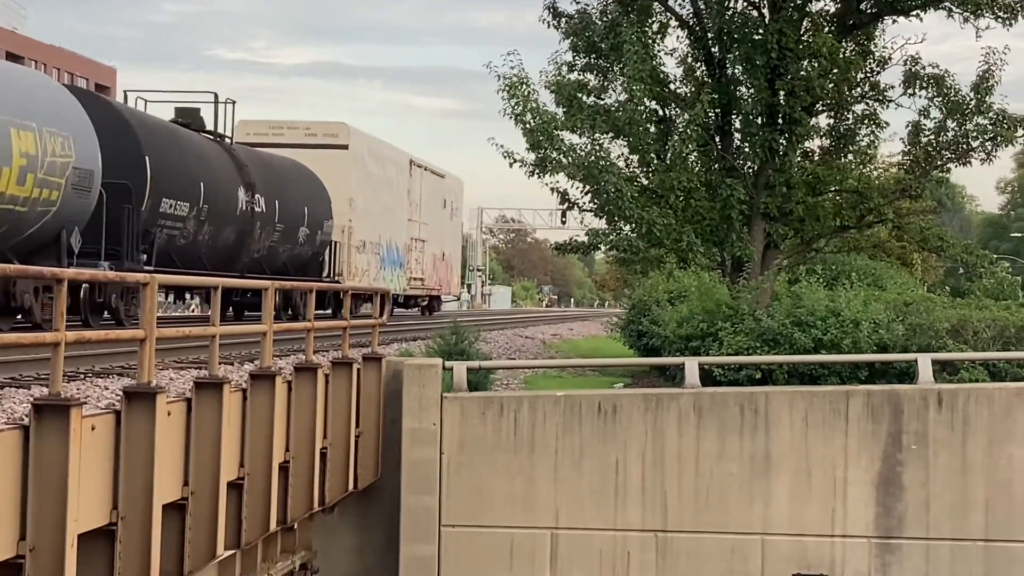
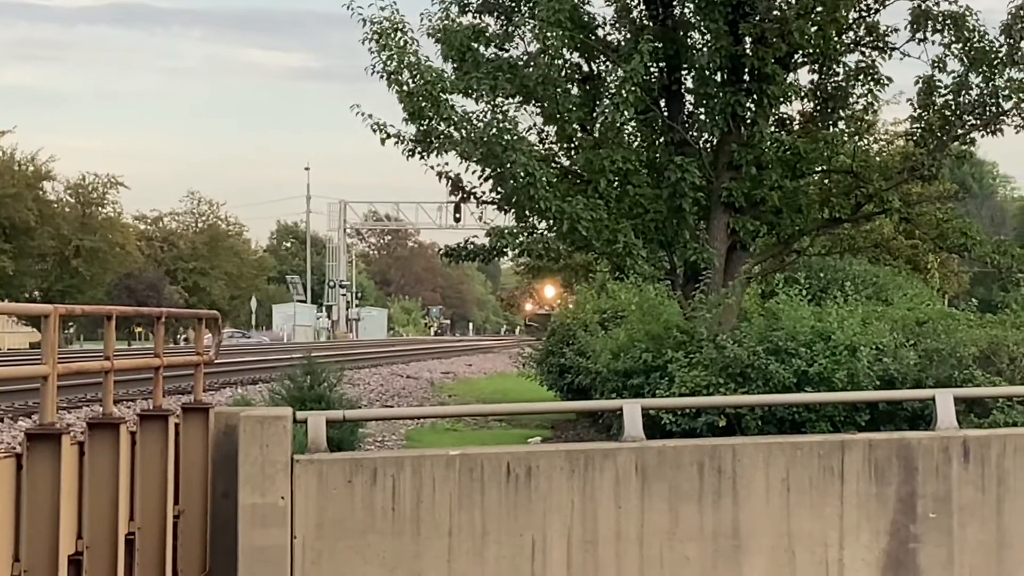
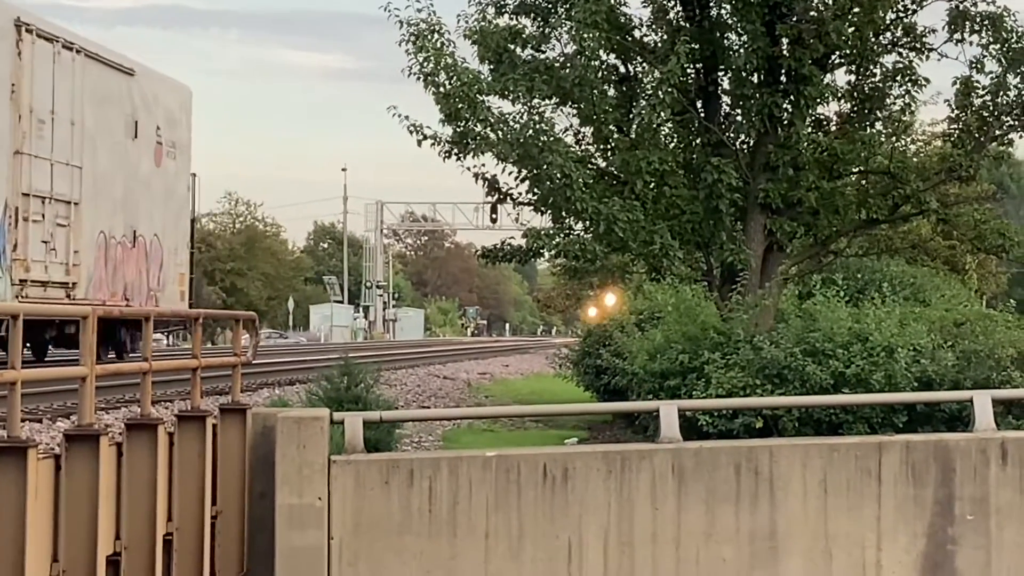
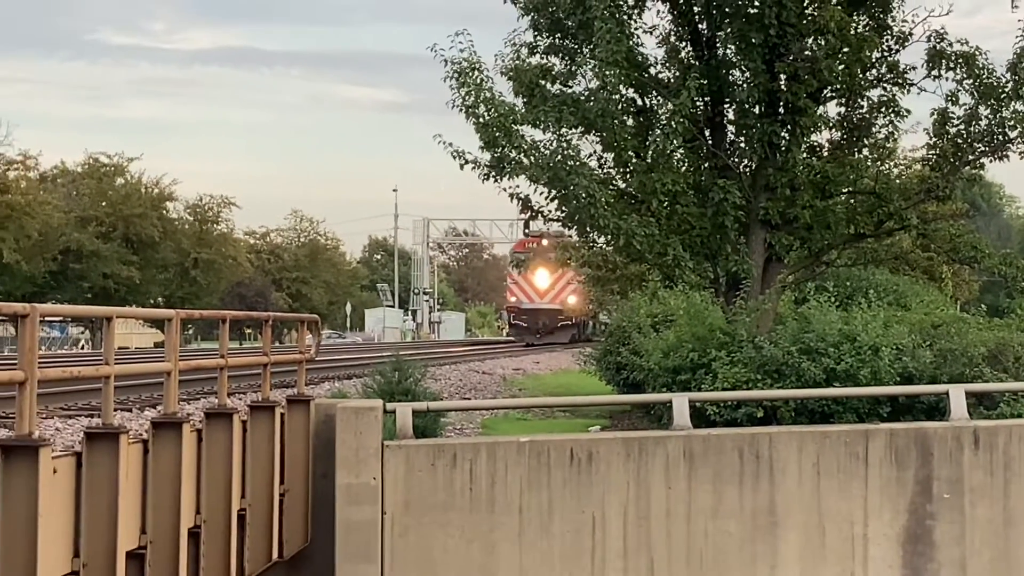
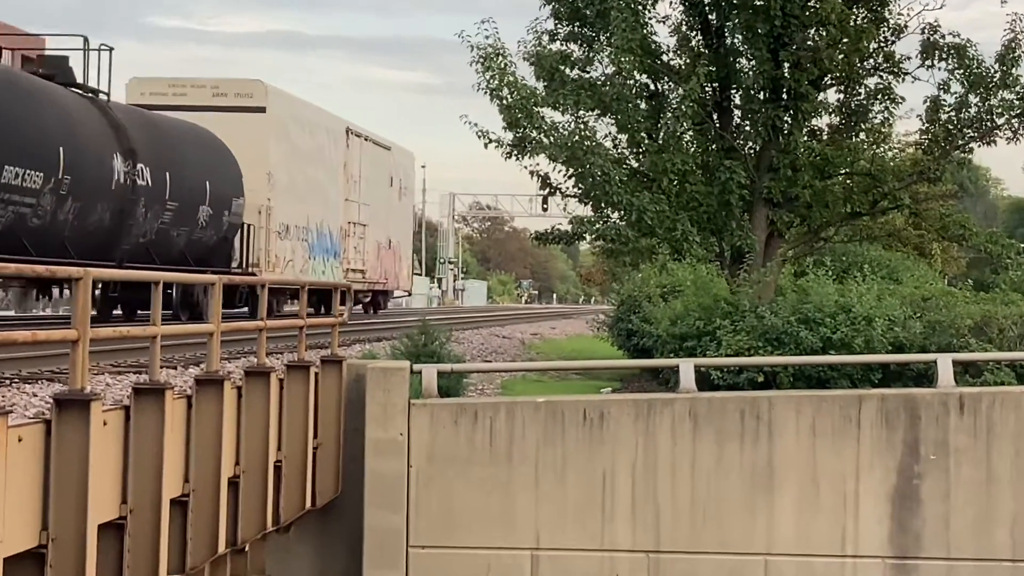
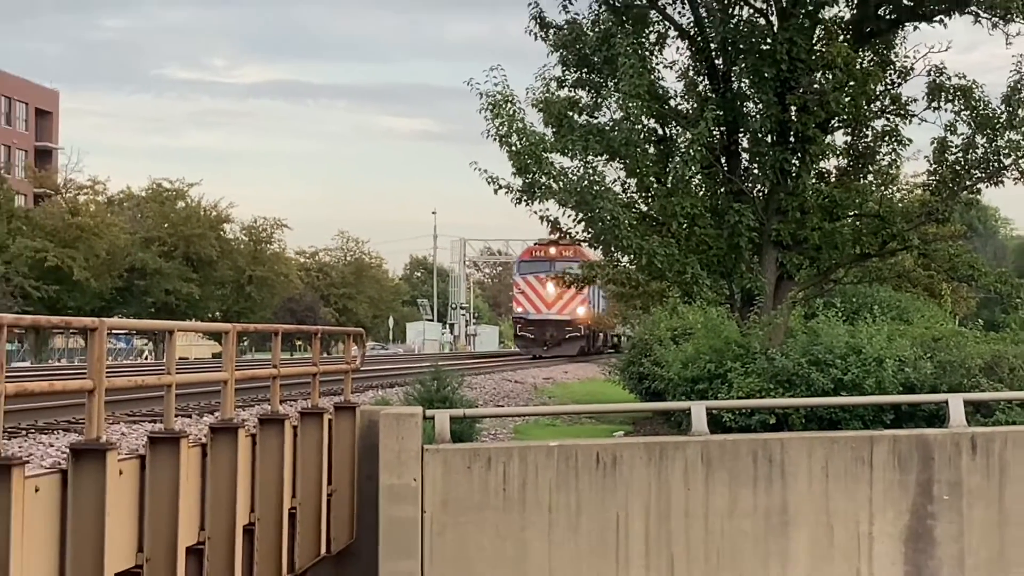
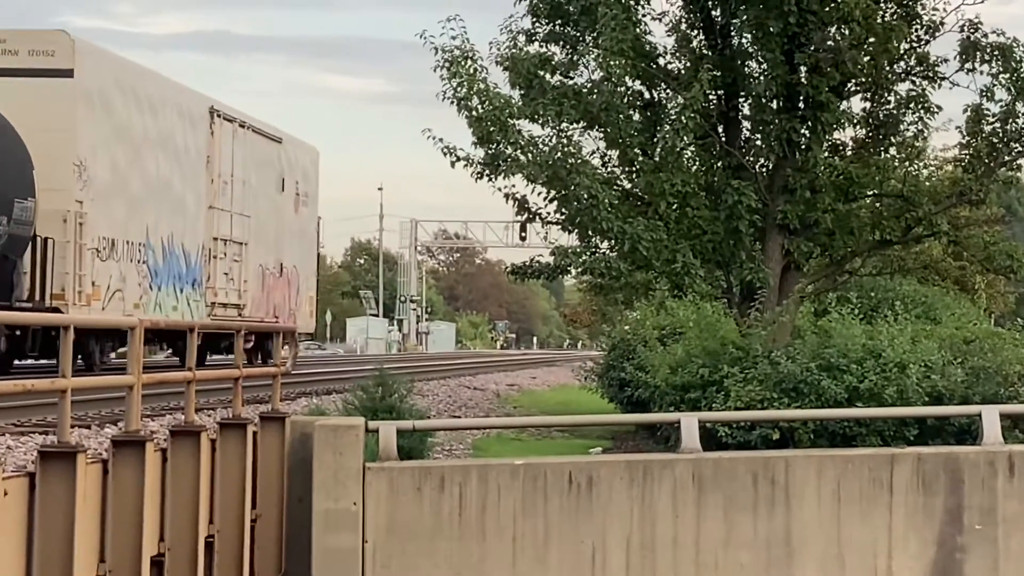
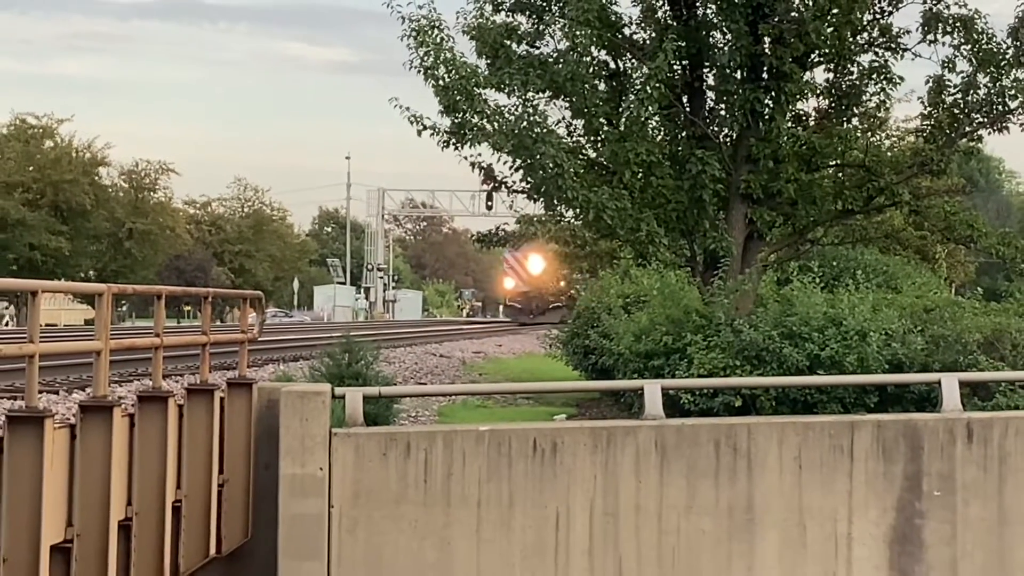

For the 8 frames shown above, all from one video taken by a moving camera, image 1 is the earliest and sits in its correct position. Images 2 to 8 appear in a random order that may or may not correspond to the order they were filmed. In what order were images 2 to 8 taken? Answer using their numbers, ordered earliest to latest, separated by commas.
5, 7, 3, 2, 8, 4, 6
